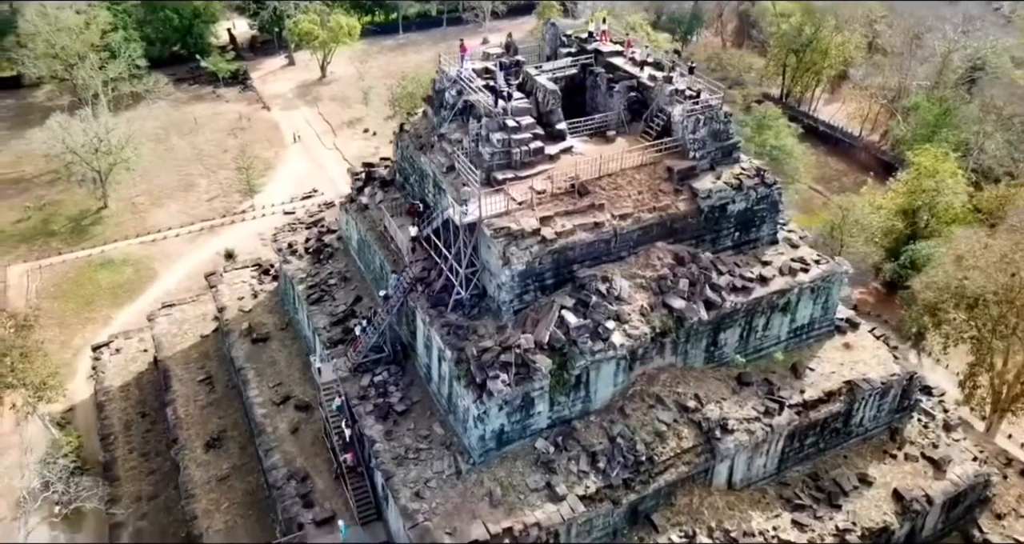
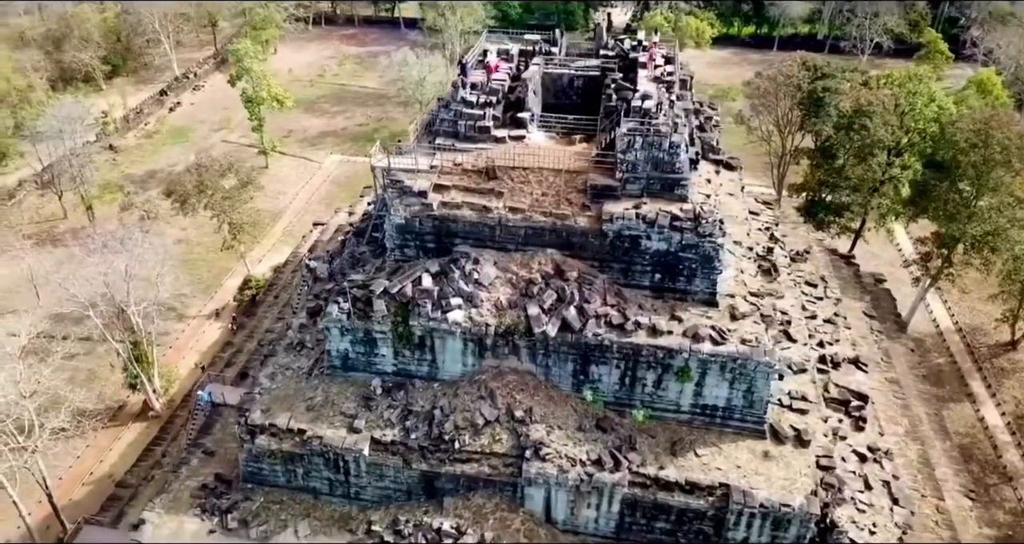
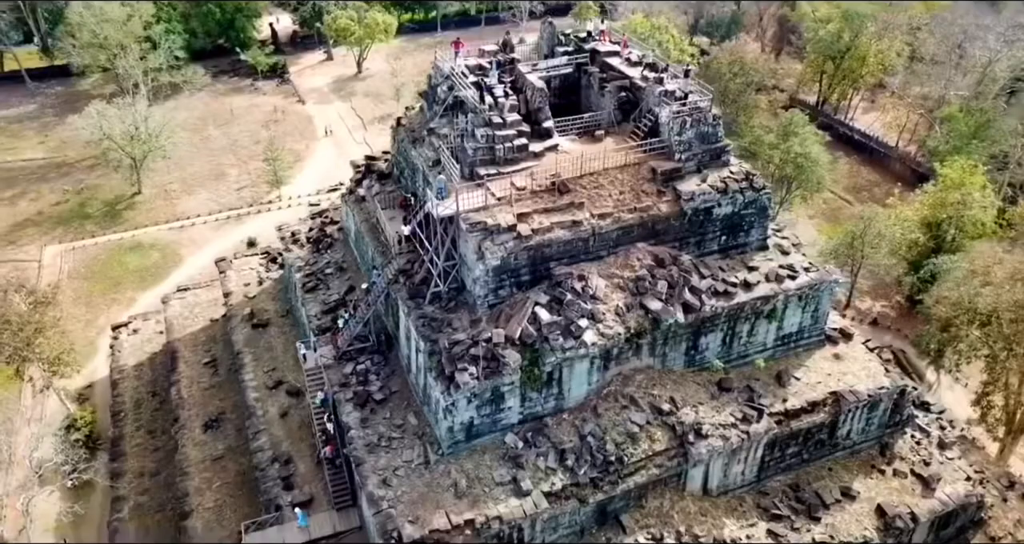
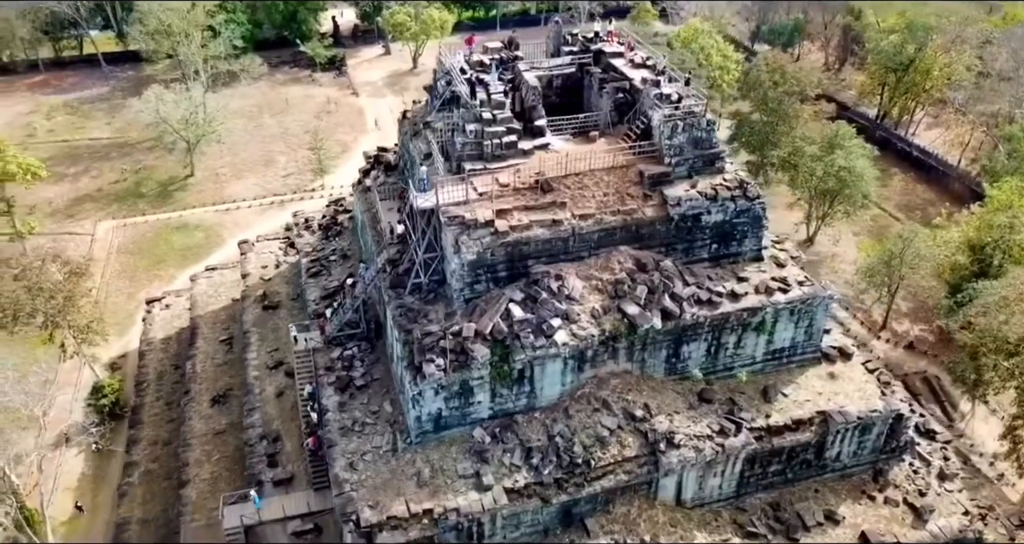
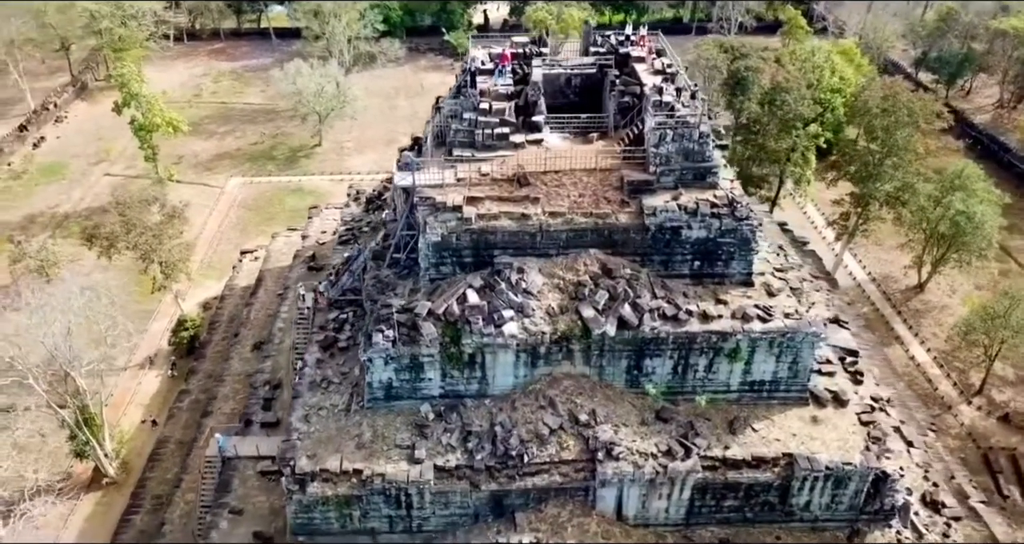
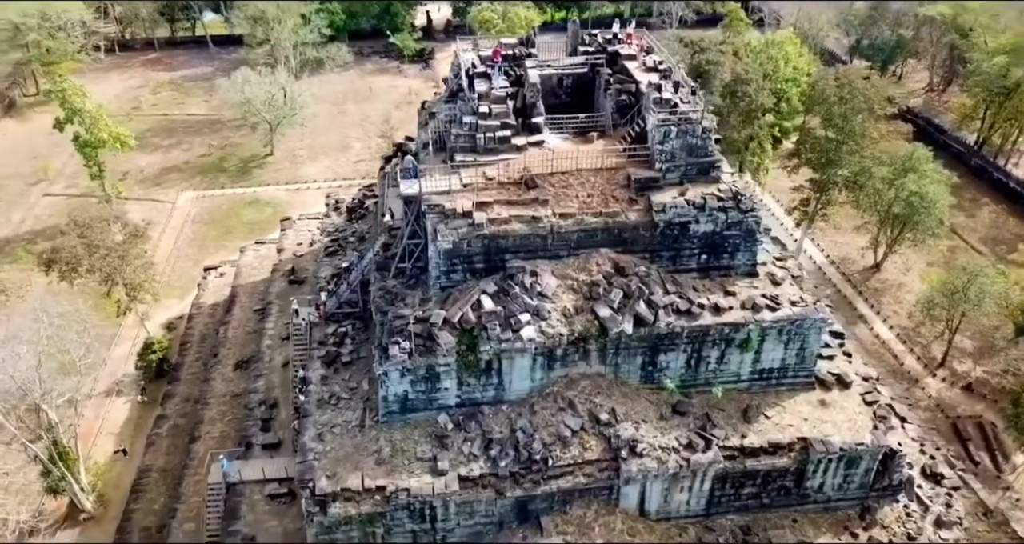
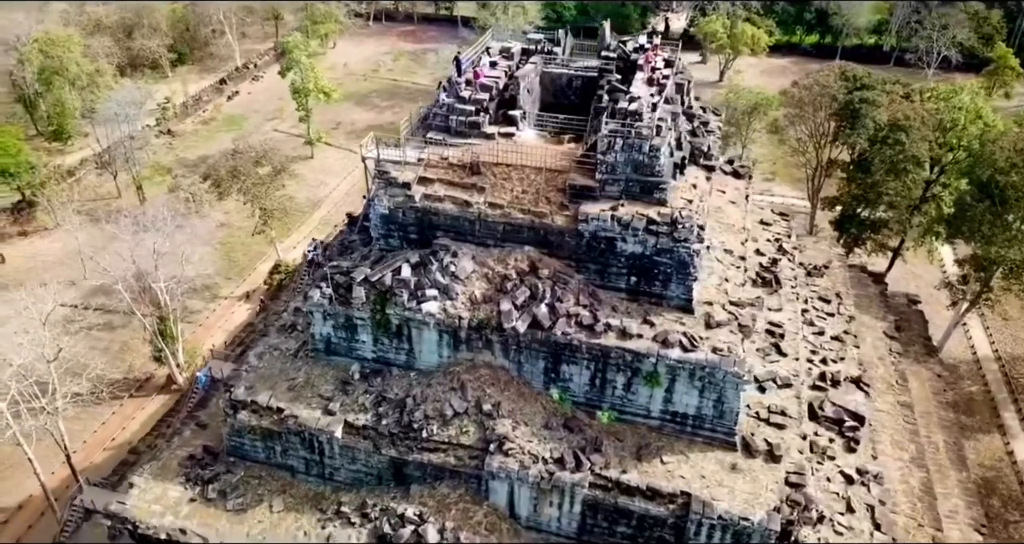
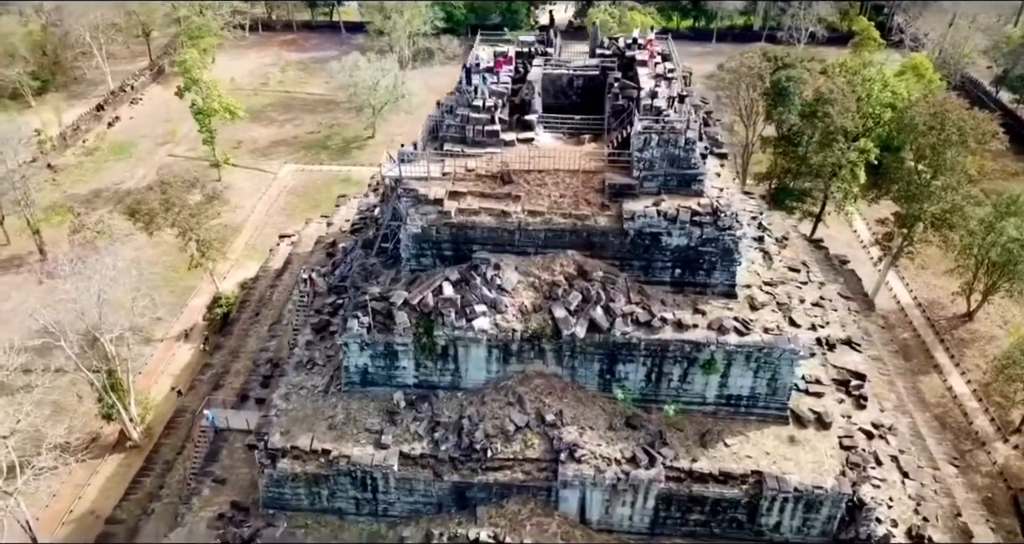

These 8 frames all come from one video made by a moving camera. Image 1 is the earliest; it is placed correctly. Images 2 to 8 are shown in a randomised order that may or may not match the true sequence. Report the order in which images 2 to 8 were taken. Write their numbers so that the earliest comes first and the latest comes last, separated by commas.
3, 4, 6, 5, 8, 2, 7
